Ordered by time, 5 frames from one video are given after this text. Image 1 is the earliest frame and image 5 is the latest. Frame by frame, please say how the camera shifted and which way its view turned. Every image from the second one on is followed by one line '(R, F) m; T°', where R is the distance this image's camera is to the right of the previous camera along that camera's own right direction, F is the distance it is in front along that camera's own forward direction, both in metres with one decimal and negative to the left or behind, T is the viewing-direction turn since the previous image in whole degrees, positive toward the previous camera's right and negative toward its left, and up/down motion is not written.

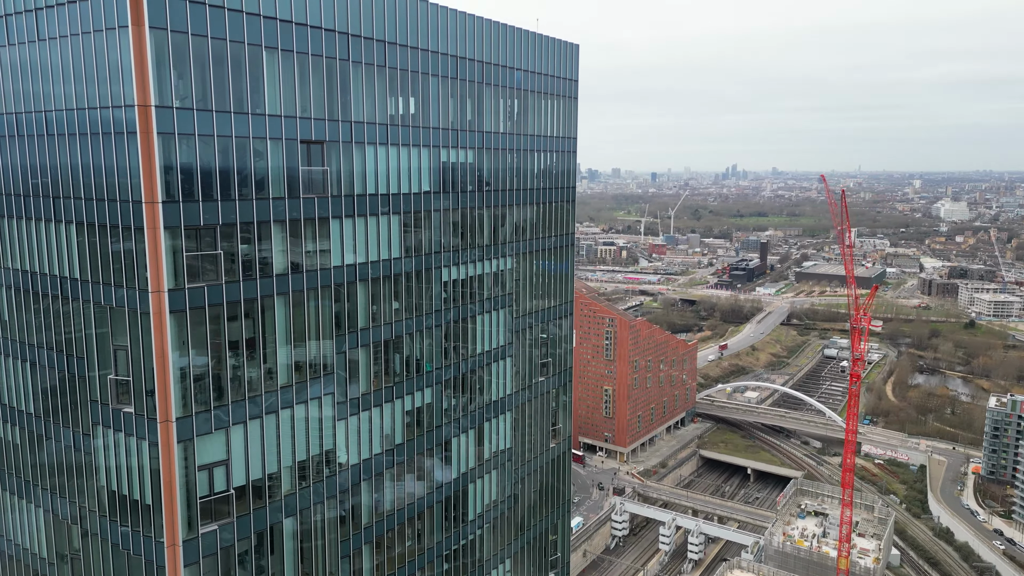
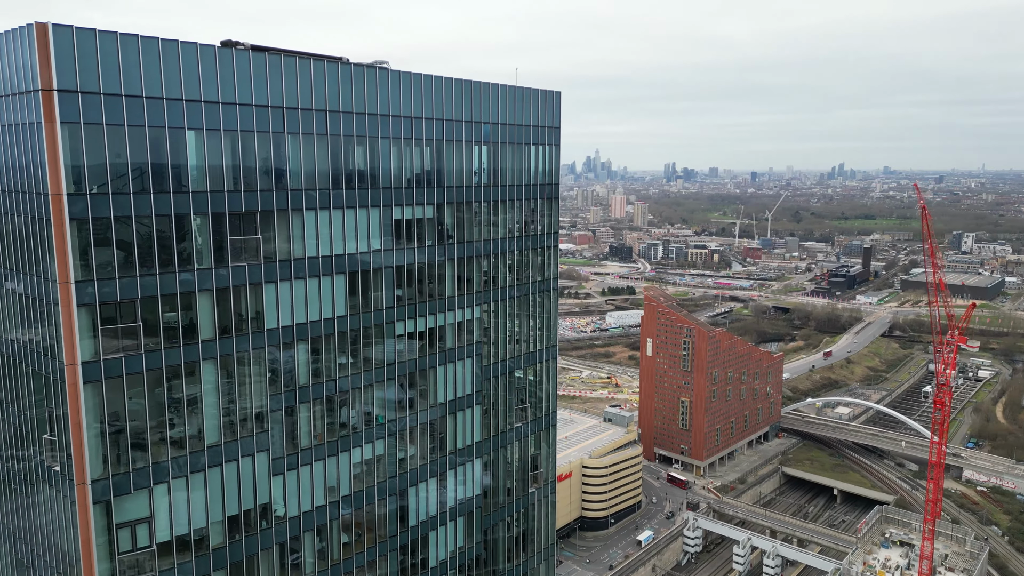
(+5.4, +0.3) m; -7°
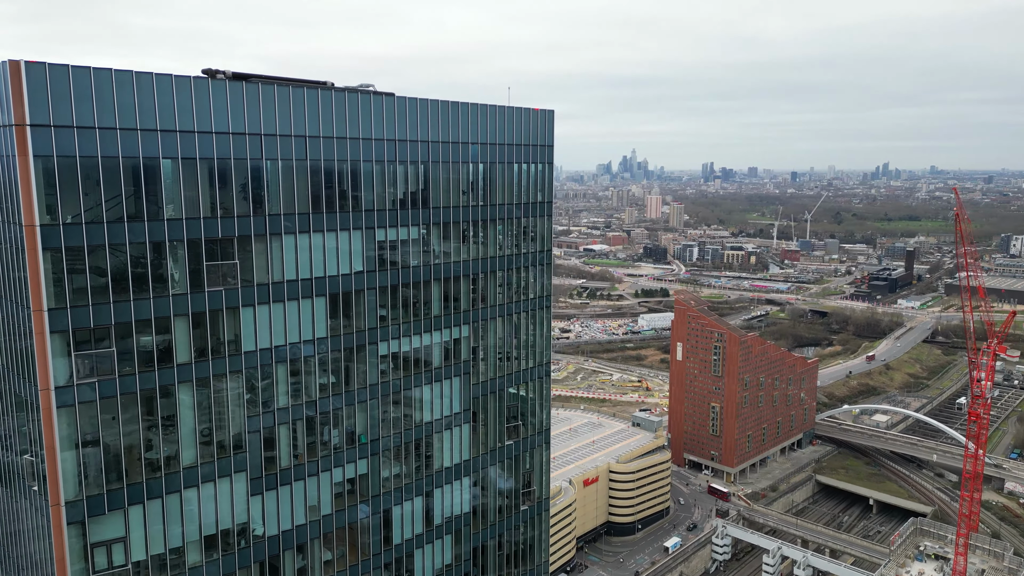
(+2.1, +0.1) m; -3°
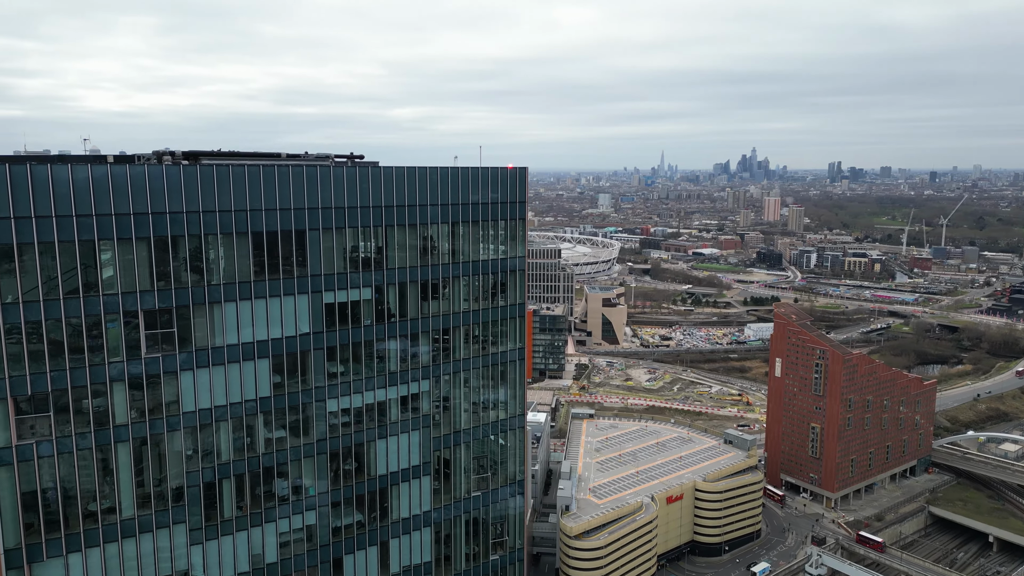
(+6.7, +0.3) m; -9°
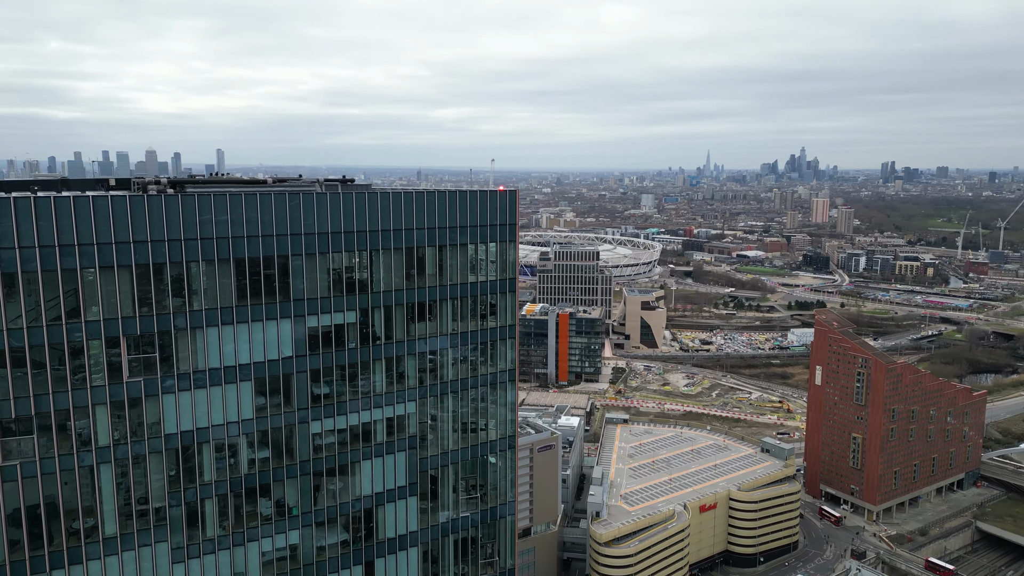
(+2.5, +0.1) m; -3°
